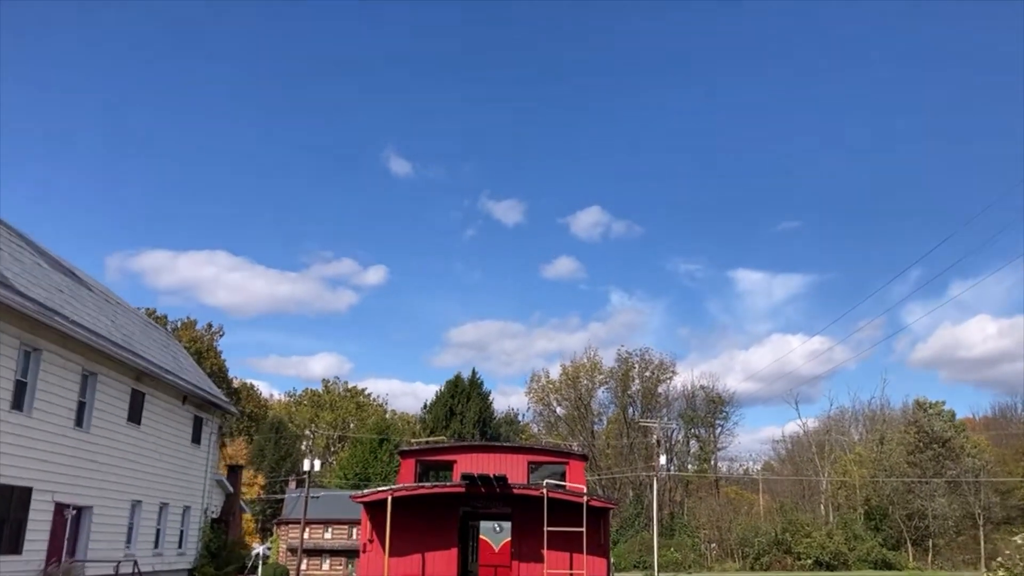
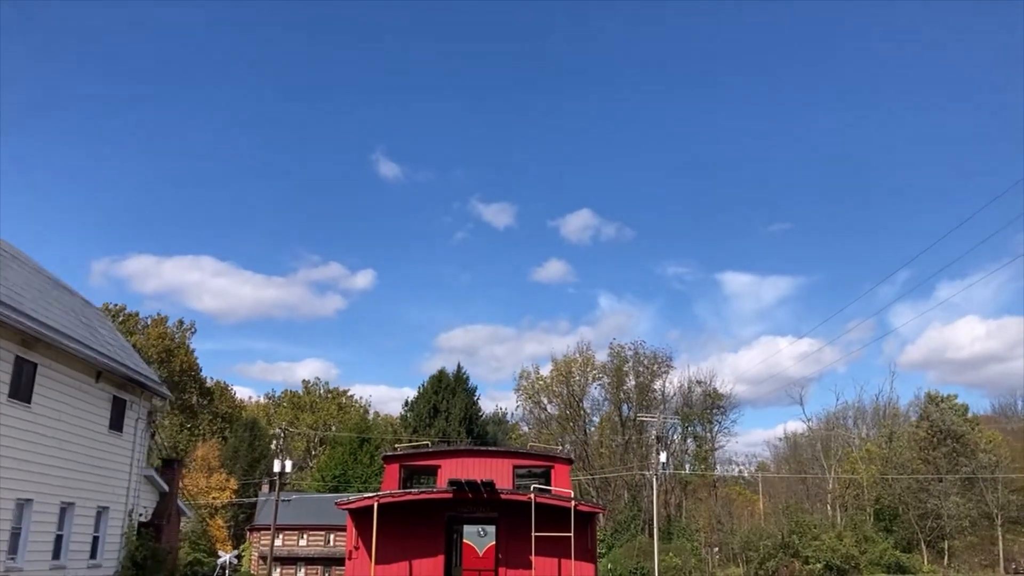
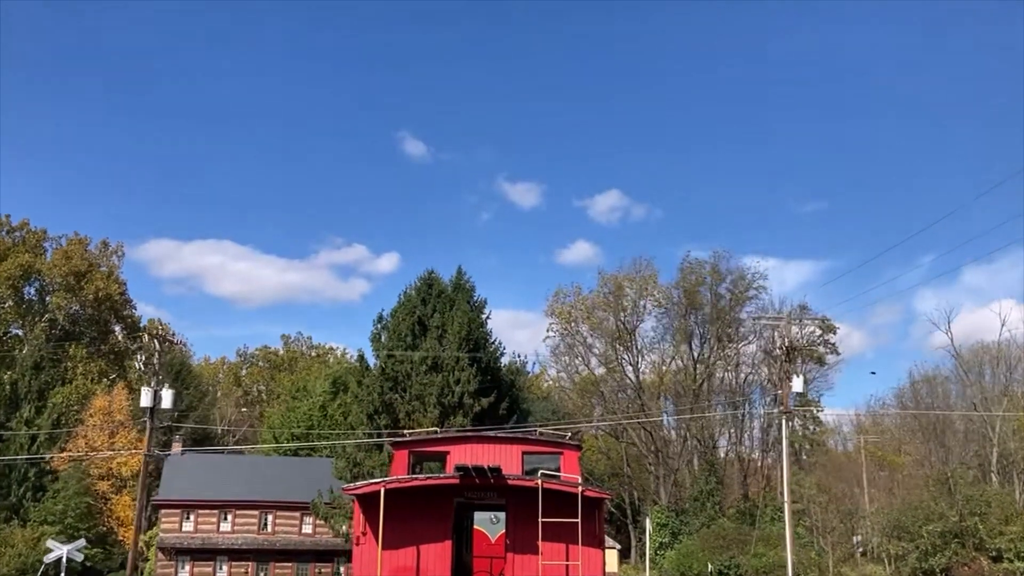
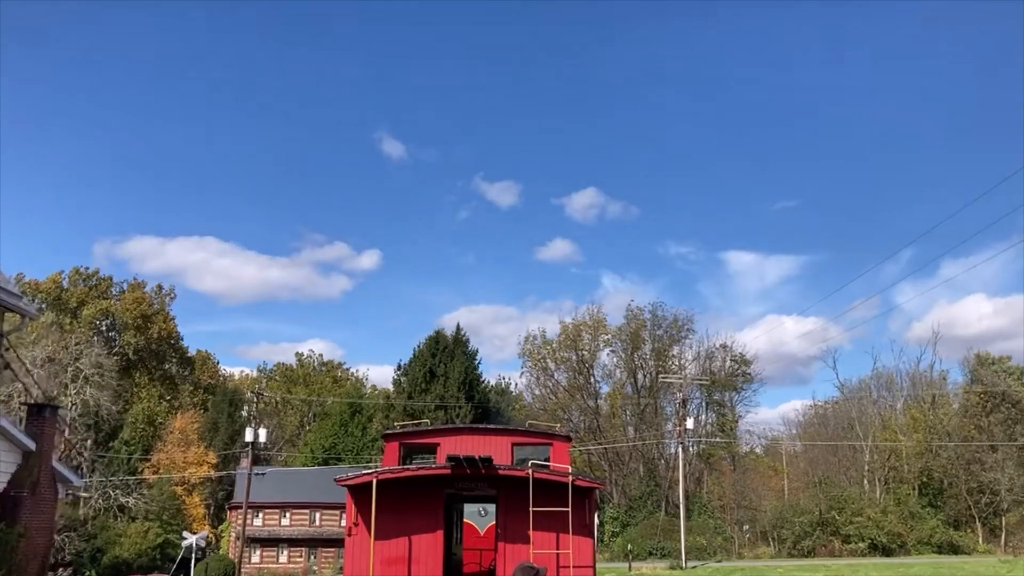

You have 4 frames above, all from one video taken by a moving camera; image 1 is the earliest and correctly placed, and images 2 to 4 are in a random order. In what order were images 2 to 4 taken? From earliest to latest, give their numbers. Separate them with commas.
2, 4, 3
